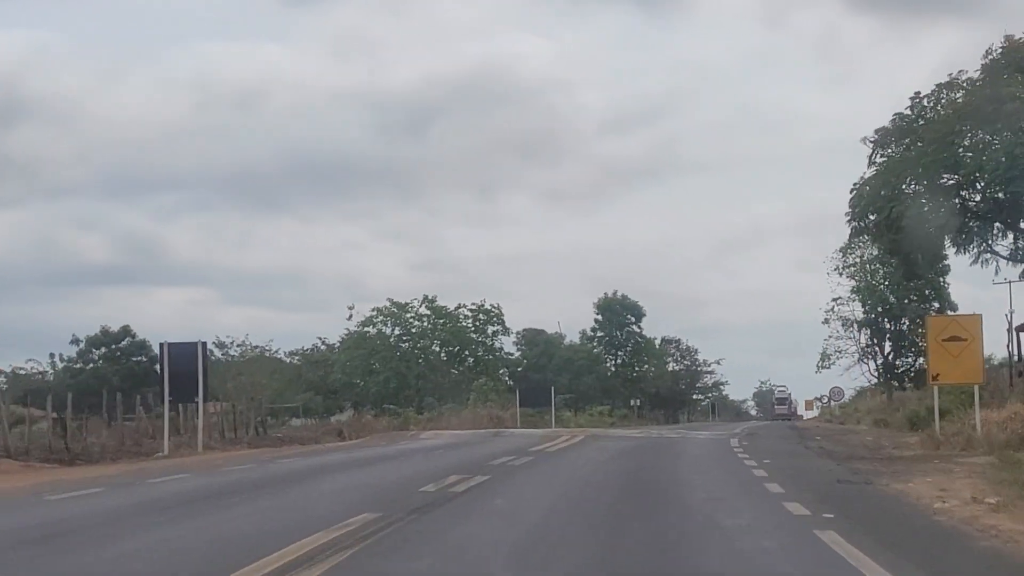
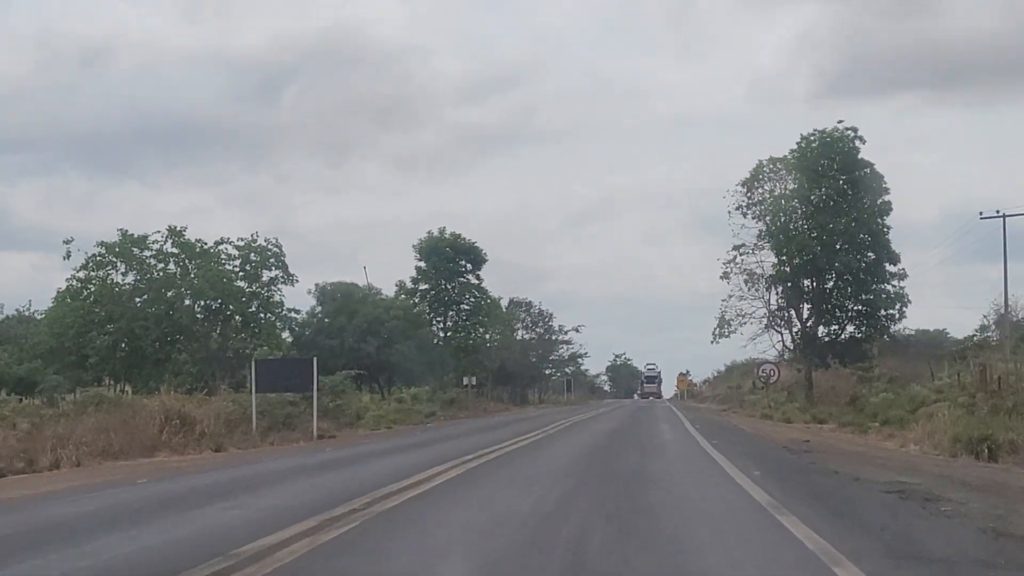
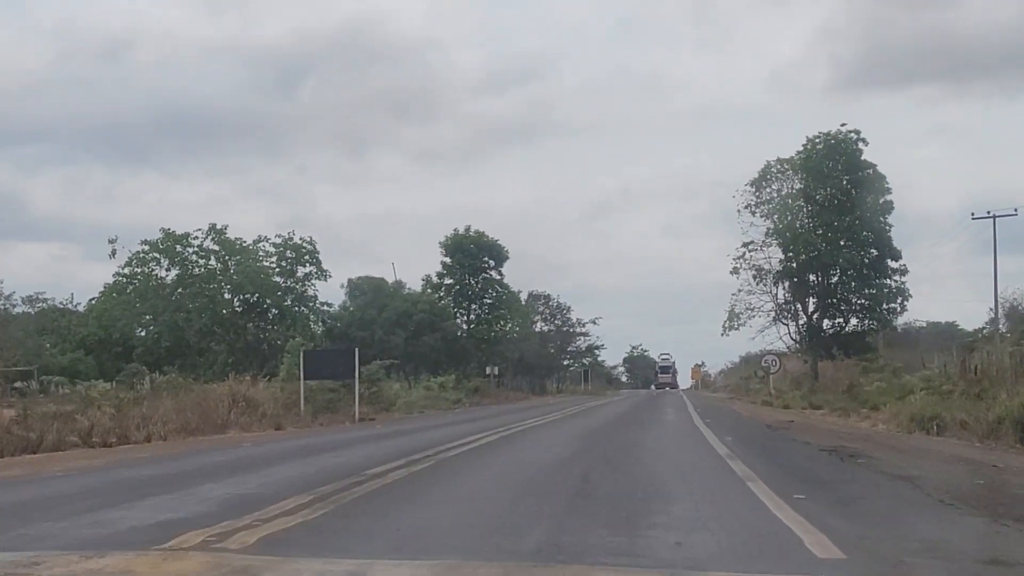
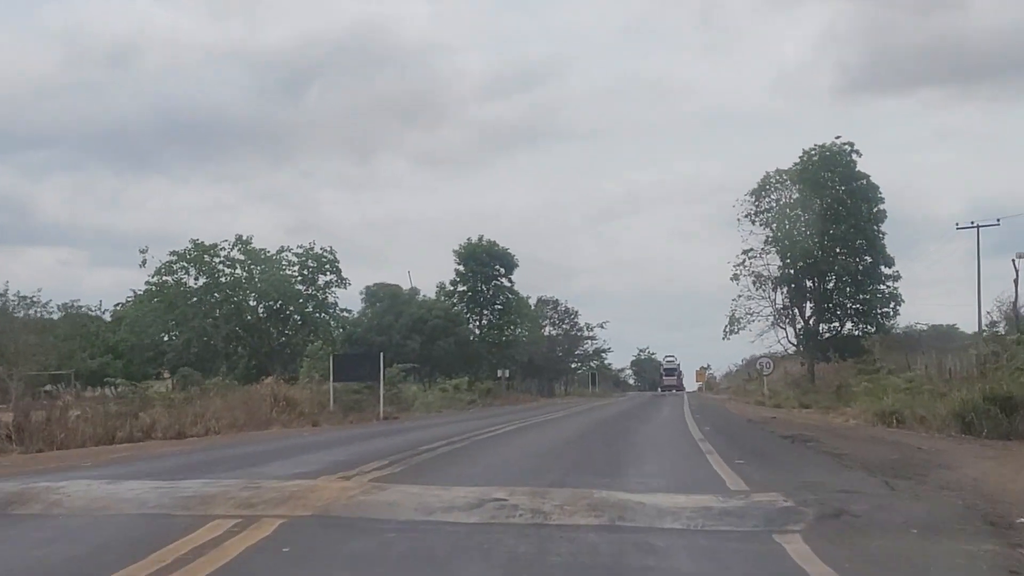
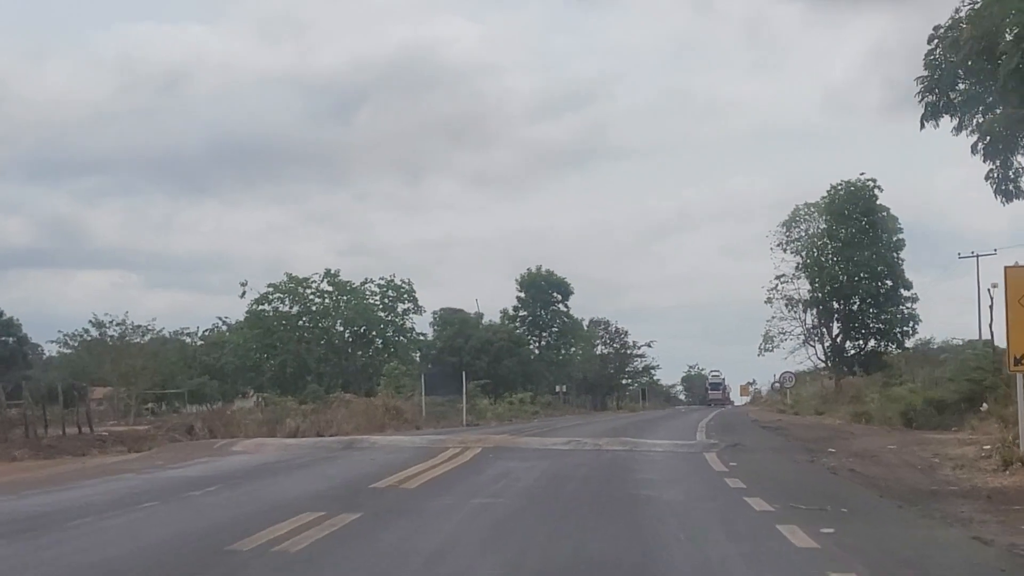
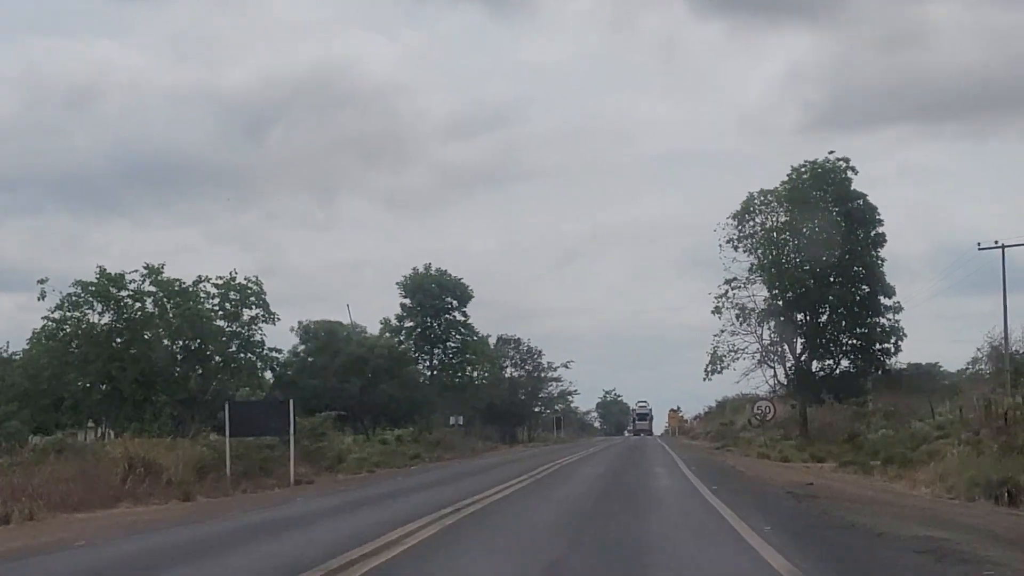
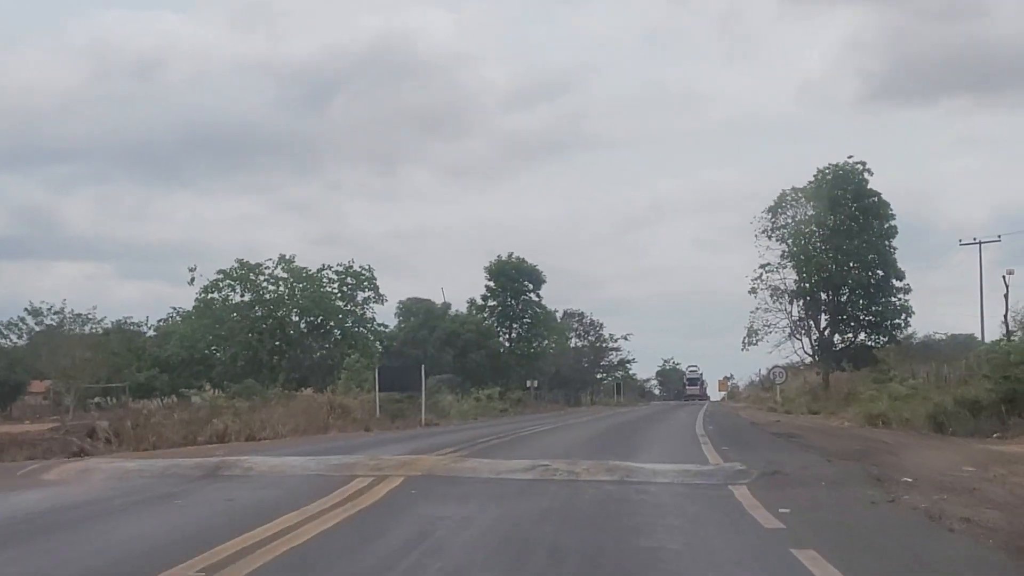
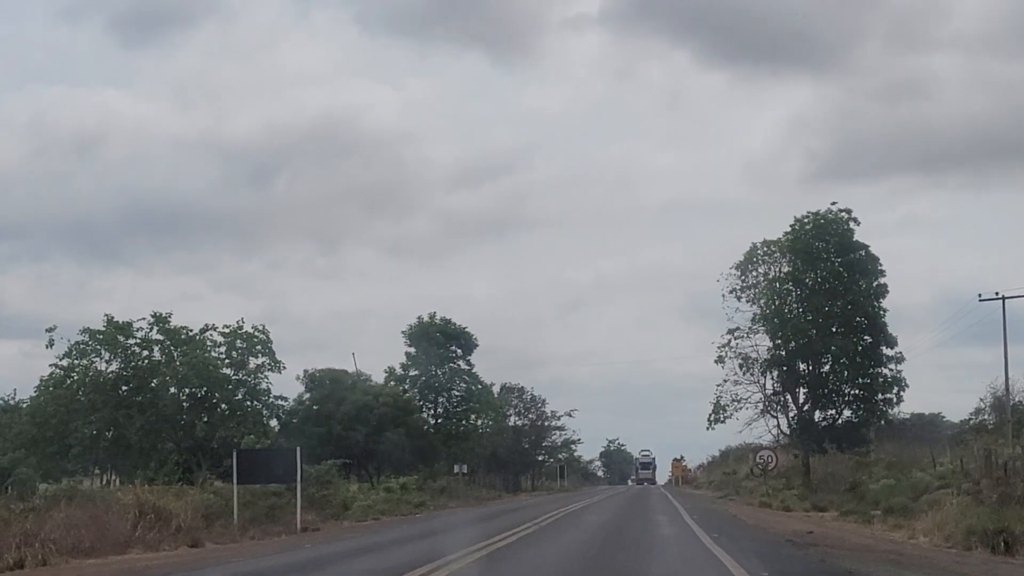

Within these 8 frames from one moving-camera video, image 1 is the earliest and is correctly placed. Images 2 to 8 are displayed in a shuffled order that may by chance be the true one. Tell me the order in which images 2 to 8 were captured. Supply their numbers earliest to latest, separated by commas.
5, 7, 4, 3, 2, 8, 6
